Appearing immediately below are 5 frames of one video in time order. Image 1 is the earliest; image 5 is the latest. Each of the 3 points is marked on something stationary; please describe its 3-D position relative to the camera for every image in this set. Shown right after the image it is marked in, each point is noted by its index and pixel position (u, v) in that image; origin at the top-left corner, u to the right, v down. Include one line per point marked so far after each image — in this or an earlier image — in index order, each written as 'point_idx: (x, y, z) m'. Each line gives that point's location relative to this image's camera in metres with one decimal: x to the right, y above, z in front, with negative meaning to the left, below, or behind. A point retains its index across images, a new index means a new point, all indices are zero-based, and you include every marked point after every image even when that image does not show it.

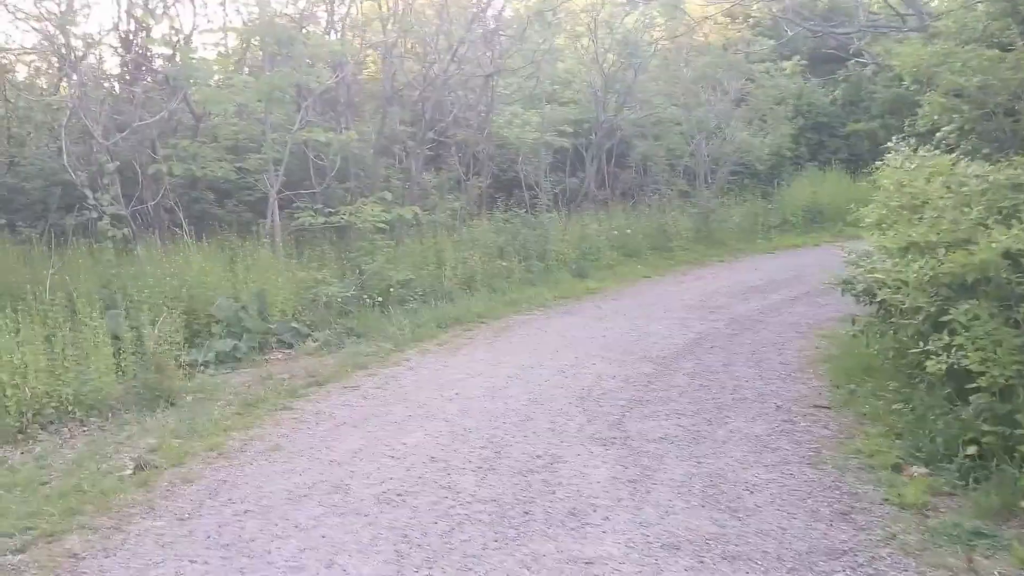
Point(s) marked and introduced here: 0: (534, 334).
0: (+0.2, -0.4, +8.6) m
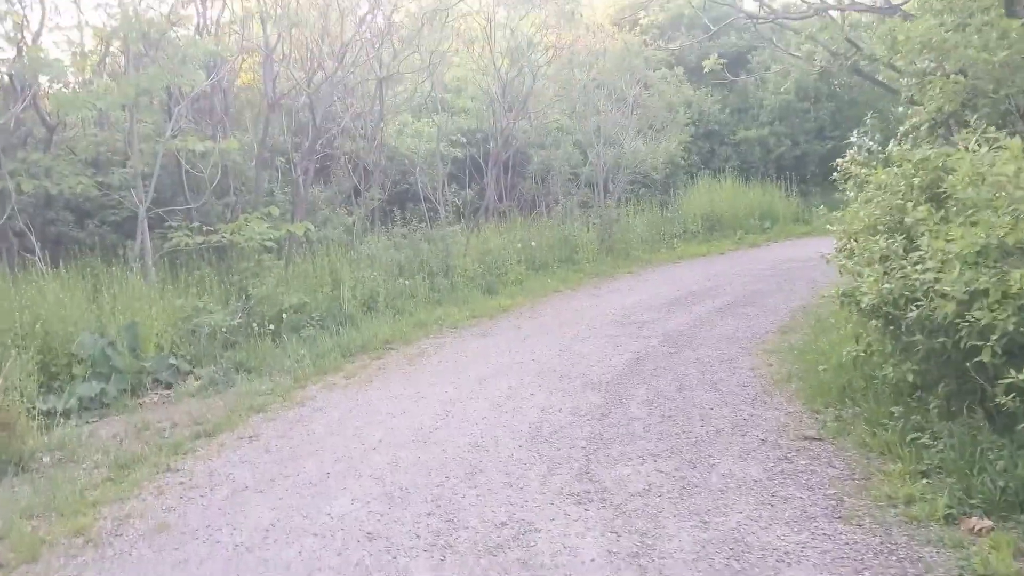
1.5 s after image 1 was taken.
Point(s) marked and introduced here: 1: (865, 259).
0: (-0.5, -0.6, +7.7) m
1: (+1.7, +0.1, +4.6) m
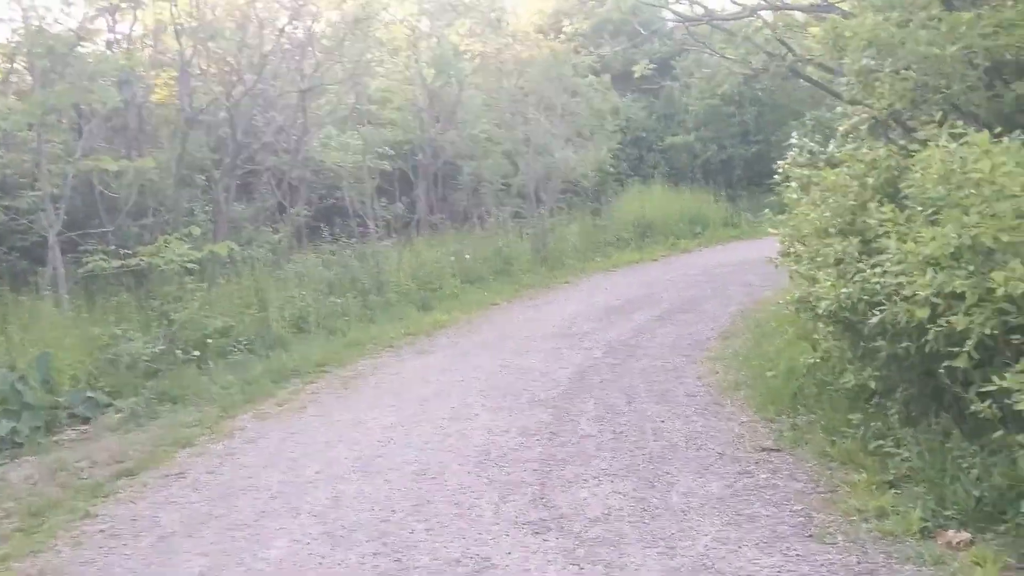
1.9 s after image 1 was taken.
0: (-0.9, -0.7, +7.4) m
1: (+1.4, +0.1, +4.5) m
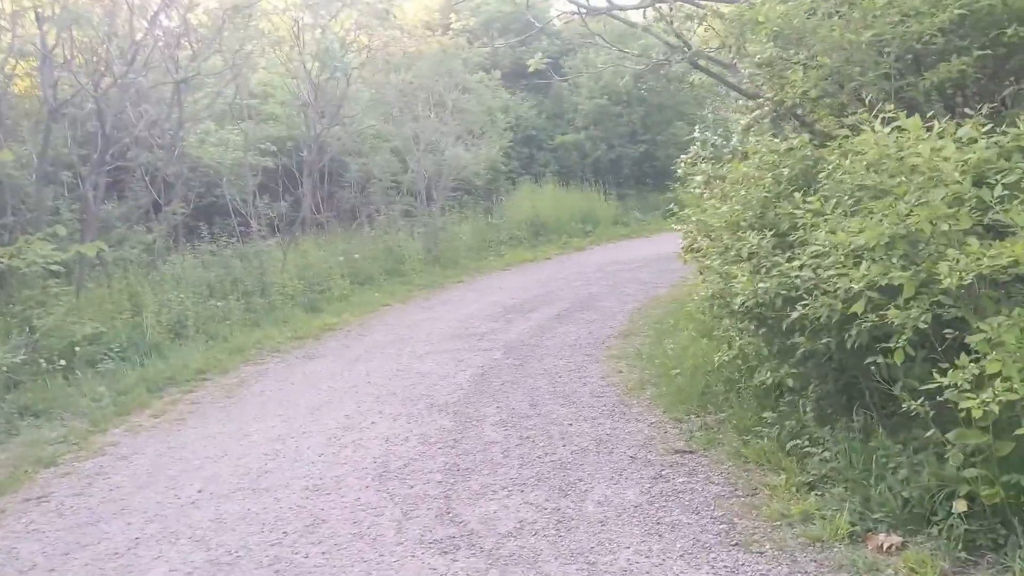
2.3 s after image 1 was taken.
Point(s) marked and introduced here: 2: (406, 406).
0: (-1.7, -0.7, +6.9) m
1: (+1.0, +0.1, +4.3) m
2: (-0.7, -0.7, +5.9) m
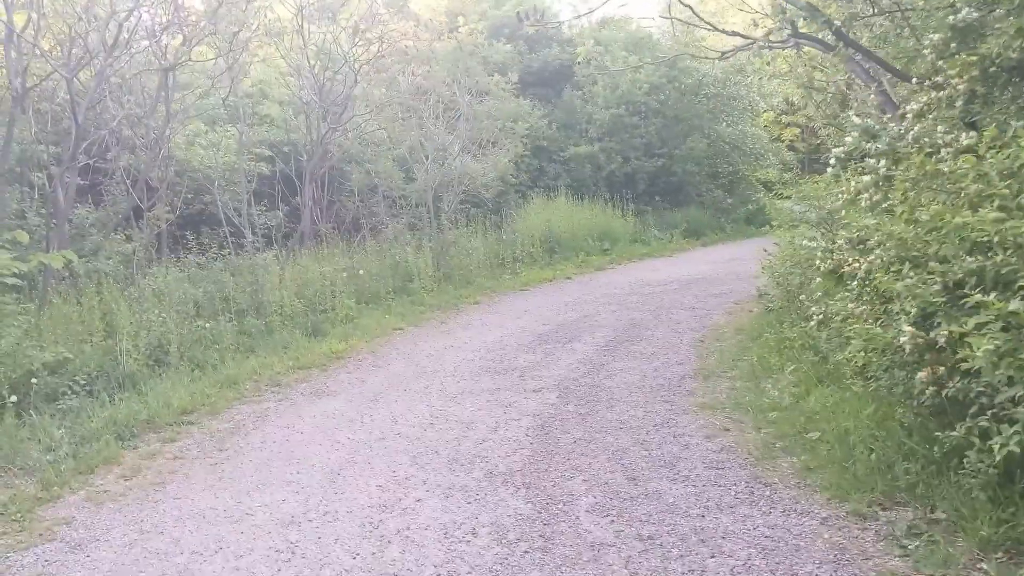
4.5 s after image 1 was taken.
0: (-1.3, -0.9, +5.5) m
1: (+1.4, 0.0, +3.0) m
2: (-0.2, -0.9, +4.4) m
